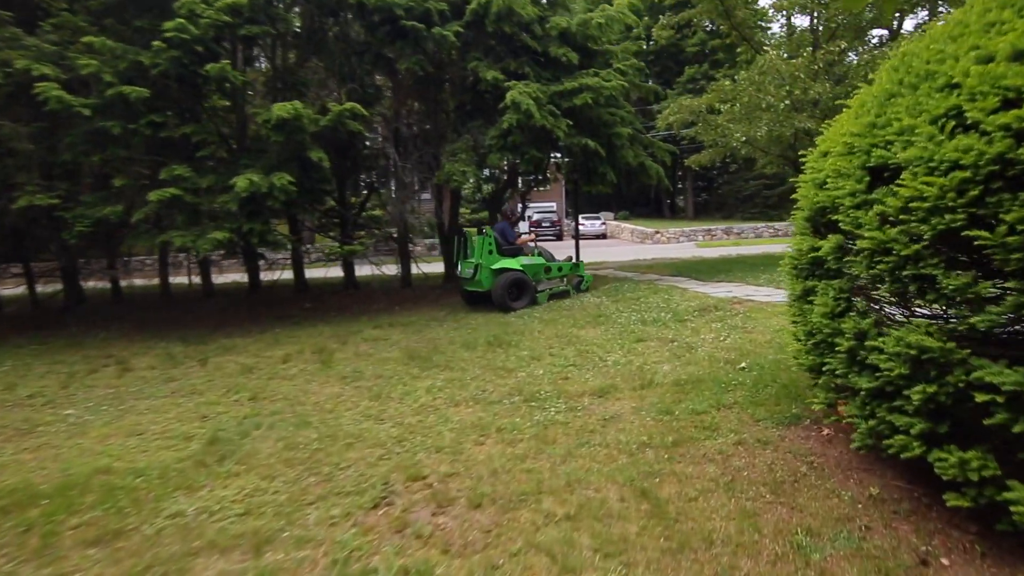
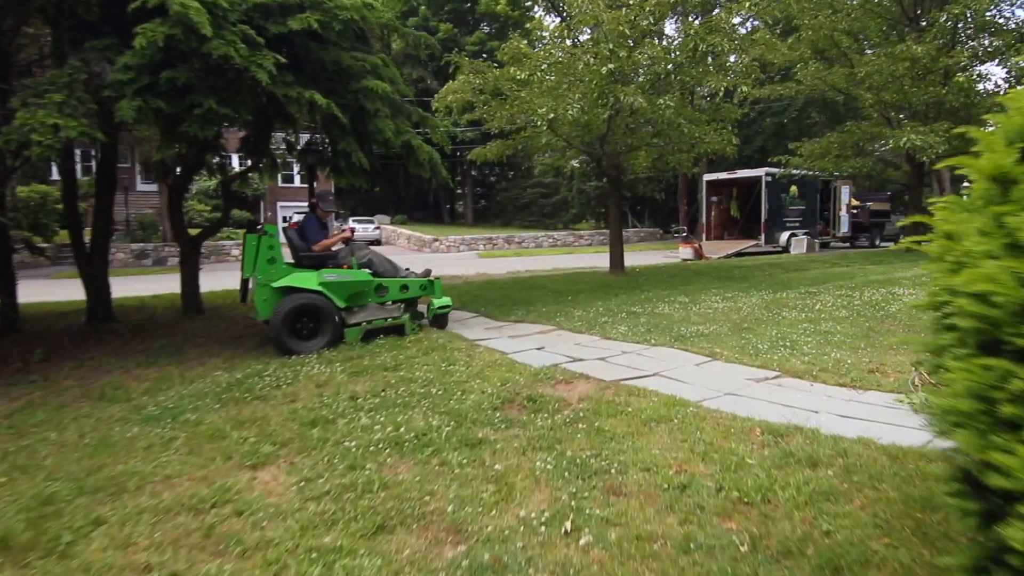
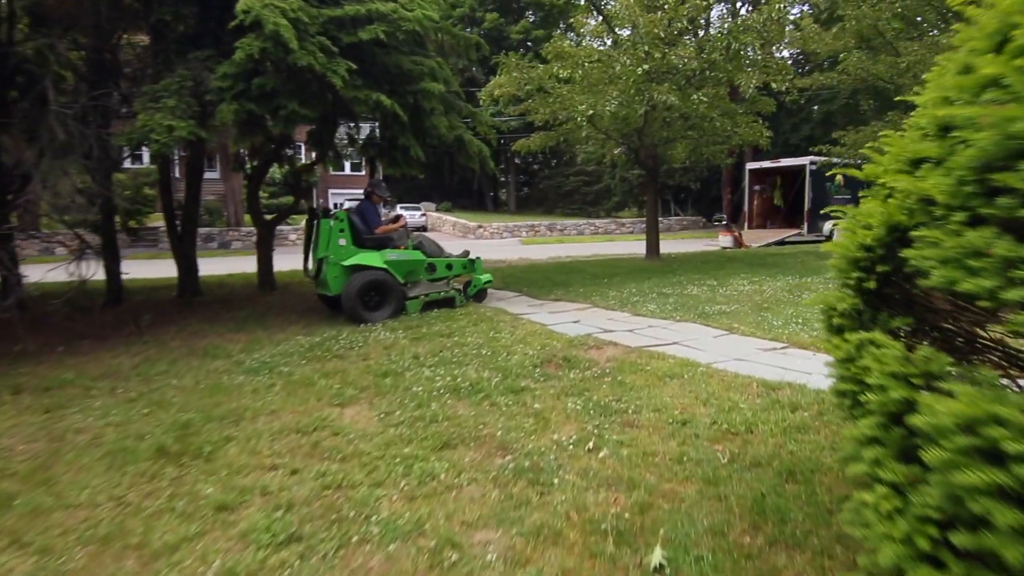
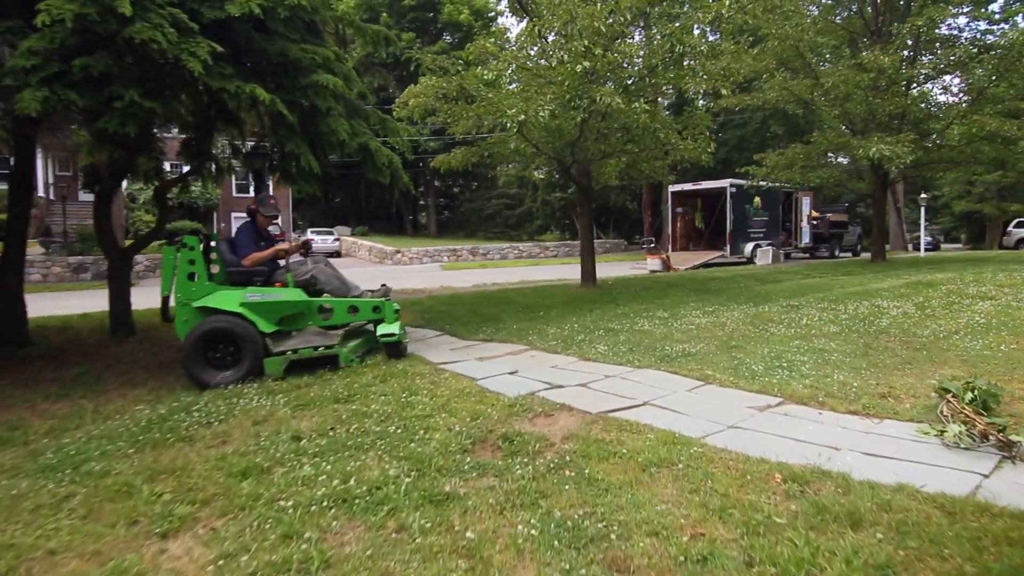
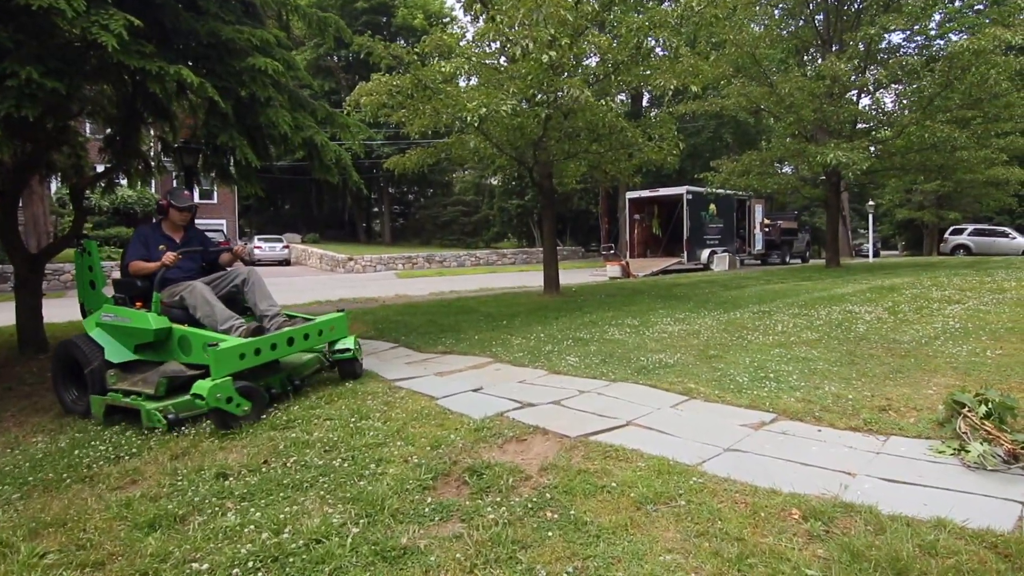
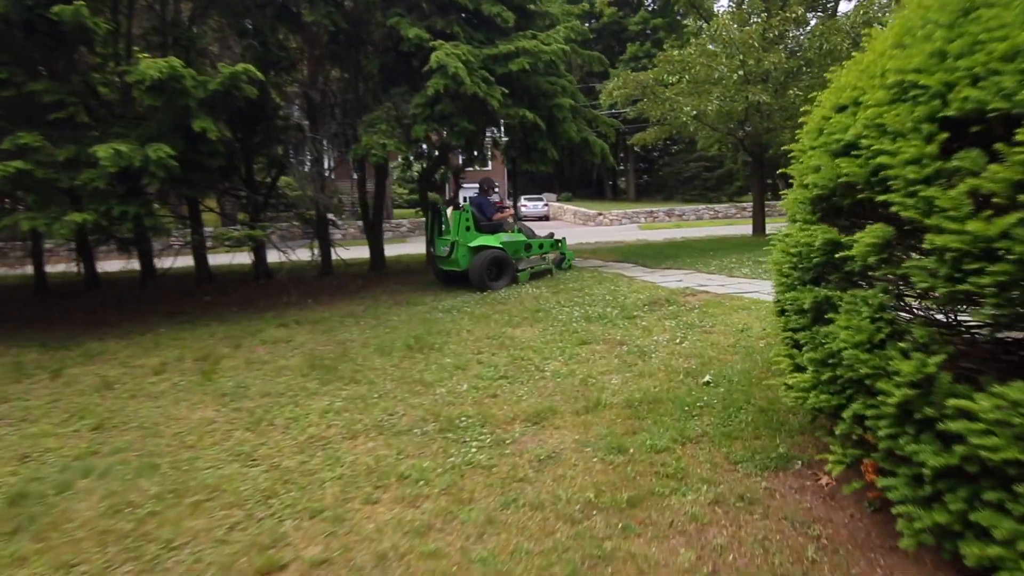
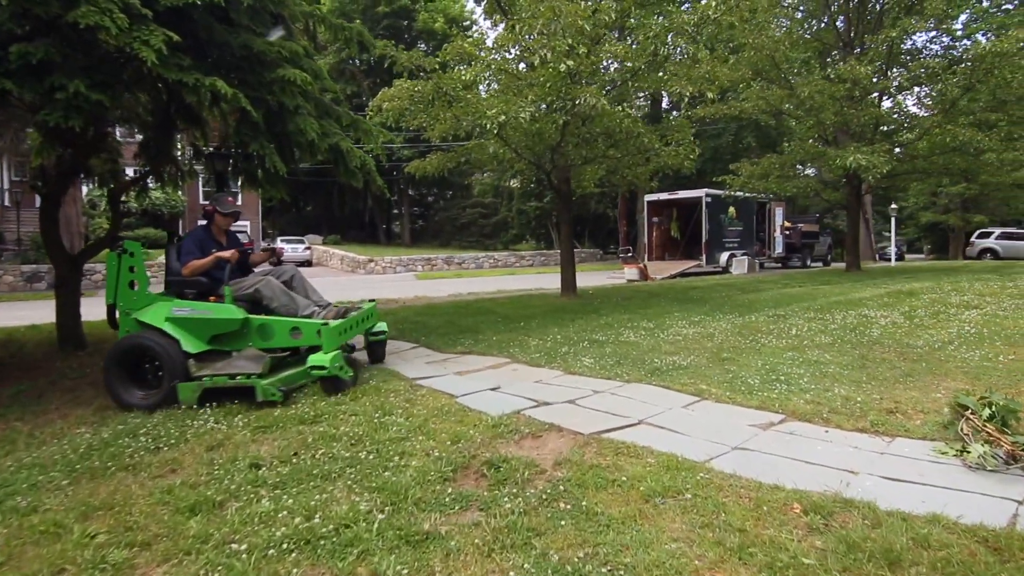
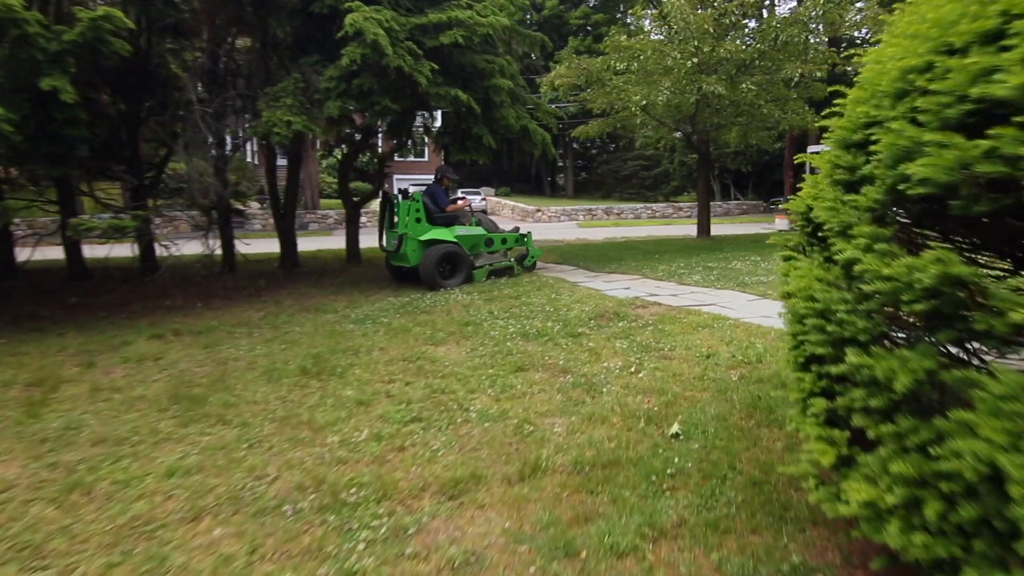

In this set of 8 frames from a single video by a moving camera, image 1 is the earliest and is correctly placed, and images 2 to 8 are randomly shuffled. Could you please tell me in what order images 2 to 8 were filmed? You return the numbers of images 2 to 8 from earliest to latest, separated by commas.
6, 8, 3, 2, 4, 7, 5
